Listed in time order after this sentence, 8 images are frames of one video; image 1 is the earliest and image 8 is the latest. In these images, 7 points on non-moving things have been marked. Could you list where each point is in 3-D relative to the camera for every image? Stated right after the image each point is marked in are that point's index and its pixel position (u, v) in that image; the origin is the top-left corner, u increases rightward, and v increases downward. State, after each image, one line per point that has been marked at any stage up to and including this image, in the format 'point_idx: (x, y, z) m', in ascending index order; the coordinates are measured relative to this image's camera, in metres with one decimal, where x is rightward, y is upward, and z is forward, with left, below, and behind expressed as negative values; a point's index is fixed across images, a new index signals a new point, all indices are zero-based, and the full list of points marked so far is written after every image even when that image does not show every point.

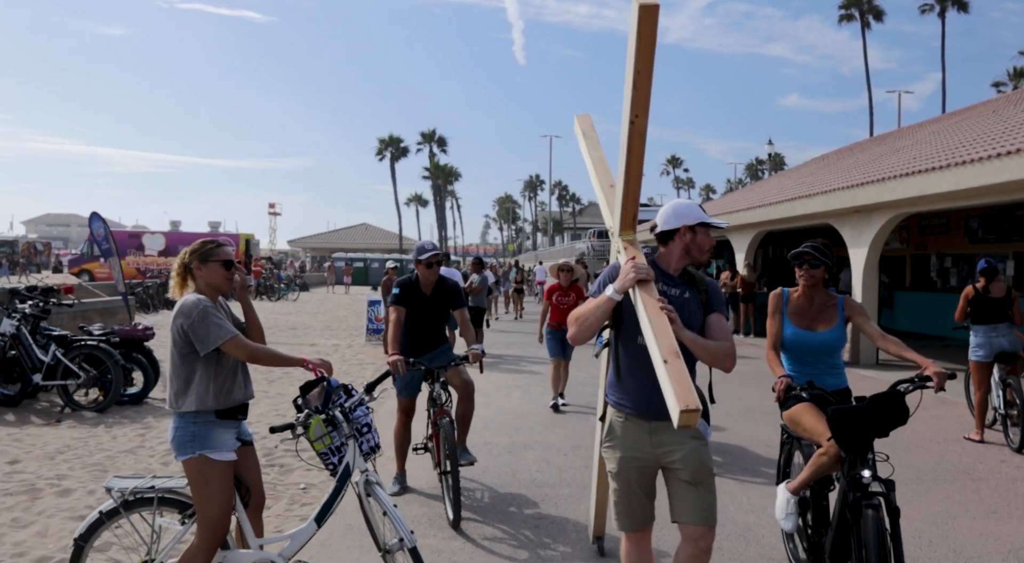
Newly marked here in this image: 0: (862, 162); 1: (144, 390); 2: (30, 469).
0: (+7.4, +2.5, +14.3) m
1: (-4.3, -1.3, +8.0) m
2: (-3.8, -1.5, +5.5) m
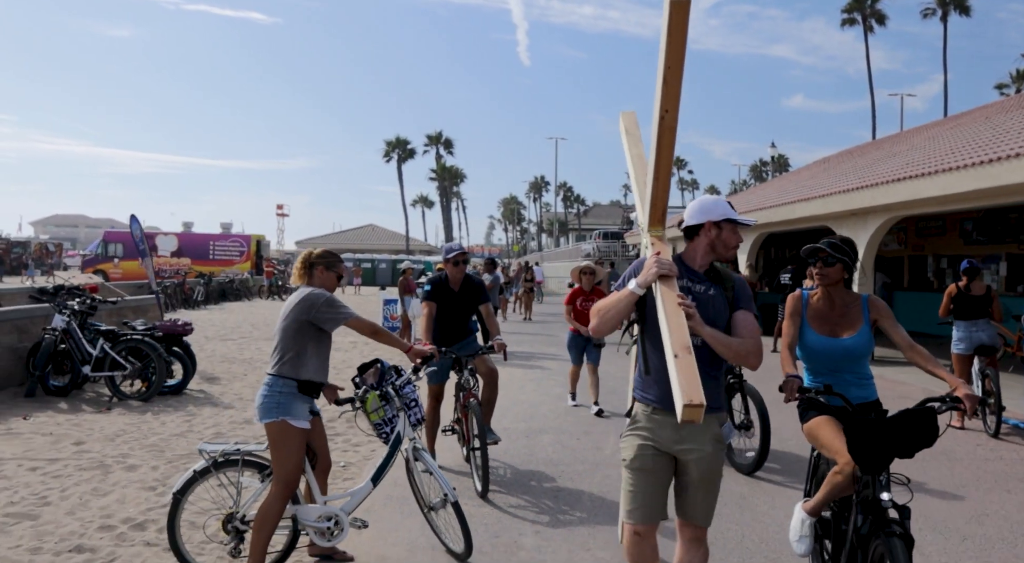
0: (+7.6, +2.5, +14.8) m
1: (-4.1, -1.2, +8.5) m
2: (-3.7, -1.5, +6.0) m
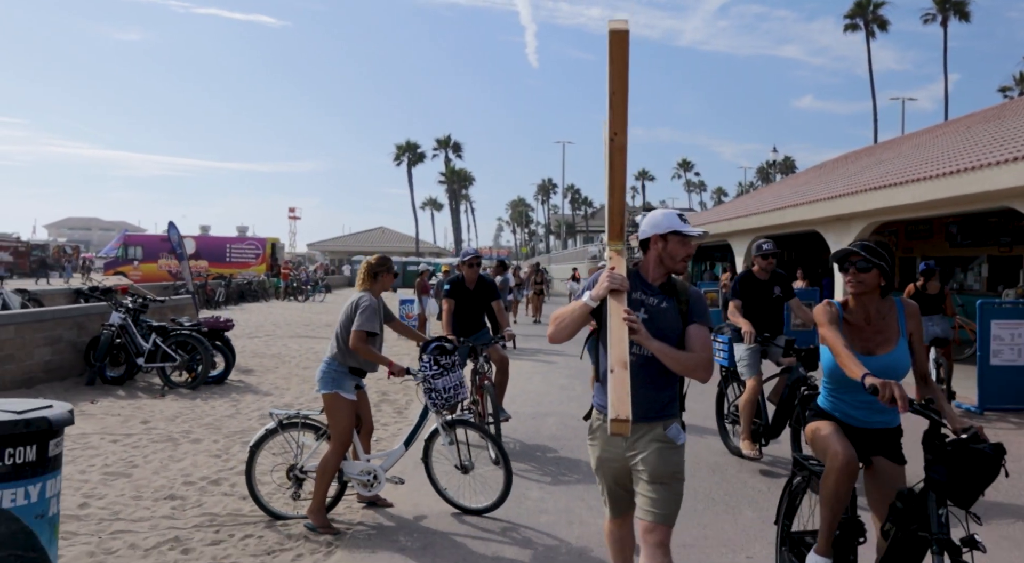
0: (+7.8, +2.5, +15.7) m
1: (-4.0, -1.3, +9.5) m
2: (-3.6, -1.5, +7.0) m
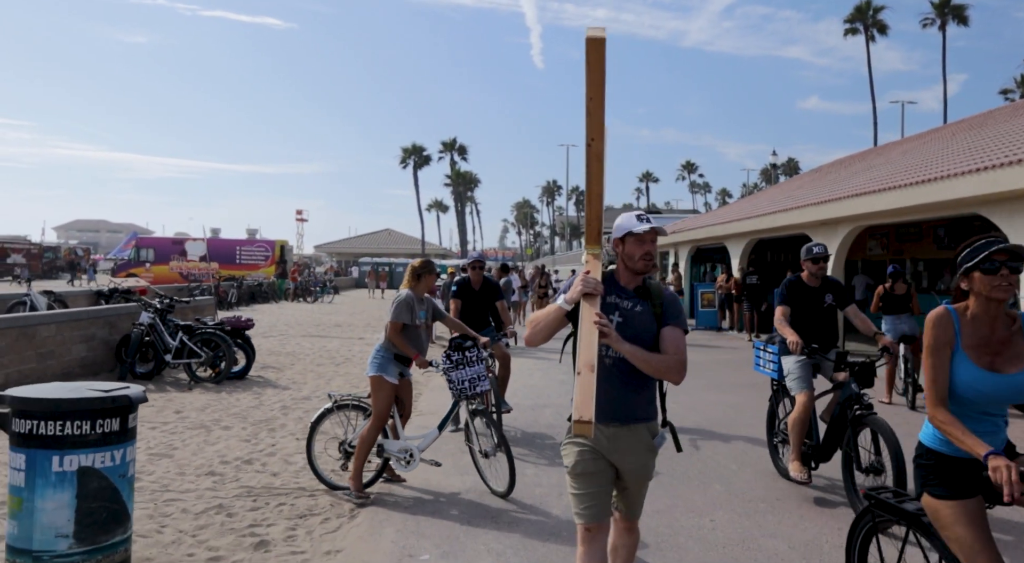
0: (+7.9, +2.5, +16.3) m
1: (-4.0, -1.3, +10.2) m
2: (-3.6, -1.5, +7.7) m
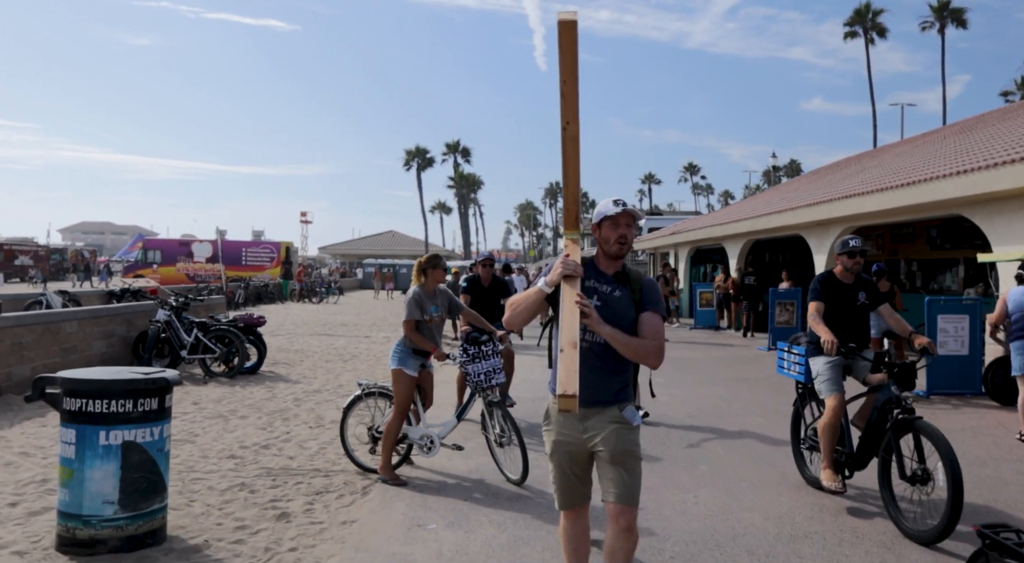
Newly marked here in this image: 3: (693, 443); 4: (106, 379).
0: (+7.9, +2.5, +16.6) m
1: (-3.9, -1.3, +10.6) m
2: (-3.6, -1.5, +8.1) m
3: (+1.8, -1.6, +6.8) m
4: (-2.3, -0.6, +3.9) m
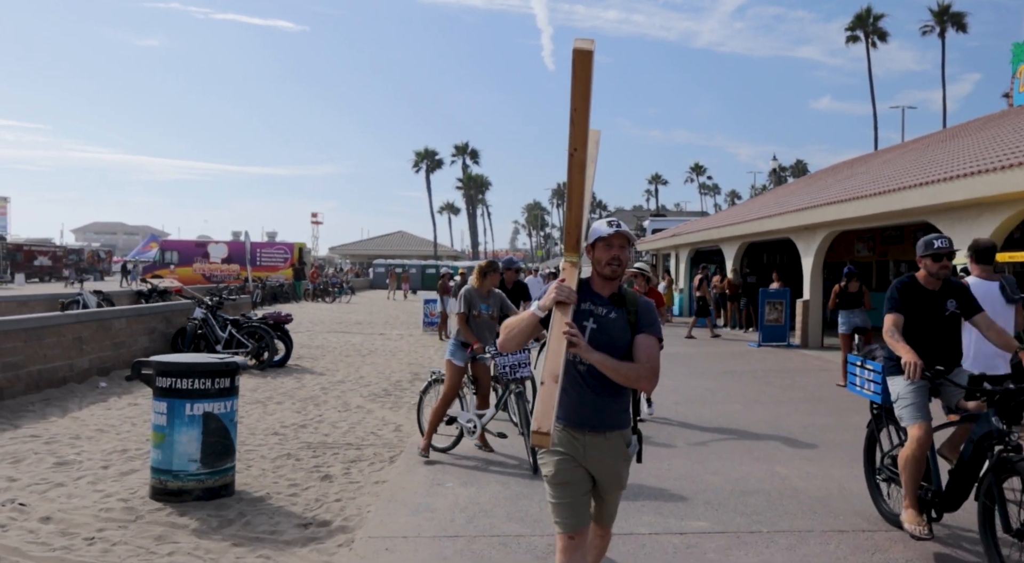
0: (+8.1, +2.5, +17.5) m
1: (-3.9, -1.3, +11.6) m
2: (-3.5, -1.5, +9.1) m
3: (+1.8, -1.6, +7.7) m
4: (-2.3, -0.6, +4.9) m
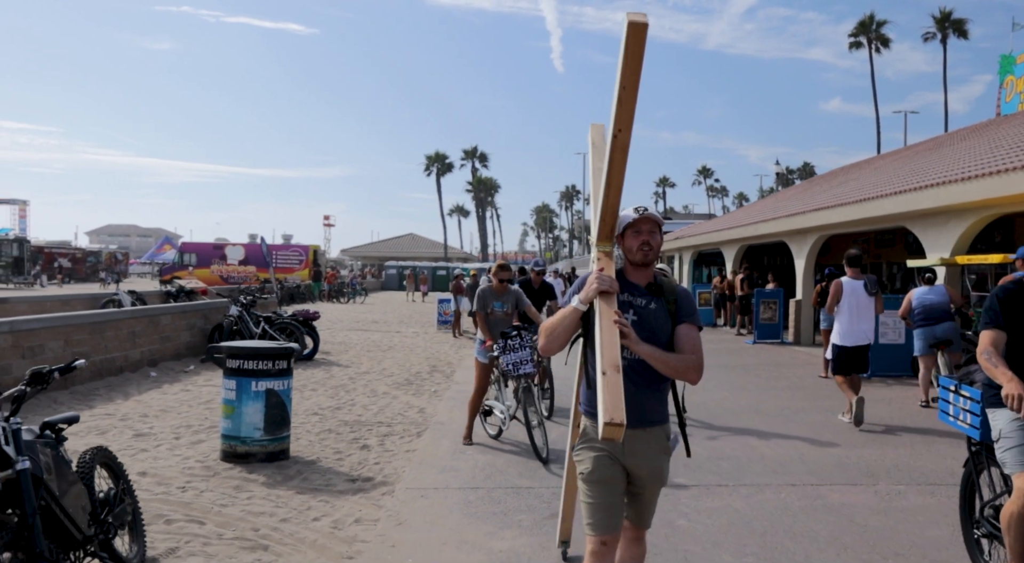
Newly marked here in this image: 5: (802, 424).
0: (+8.3, +2.4, +18.4) m
1: (-3.7, -1.3, +12.6) m
2: (-3.4, -1.5, +10.1) m
3: (+2.0, -1.6, +8.7) m
4: (-2.2, -0.6, +5.9) m
5: (+3.4, -1.7, +7.9) m
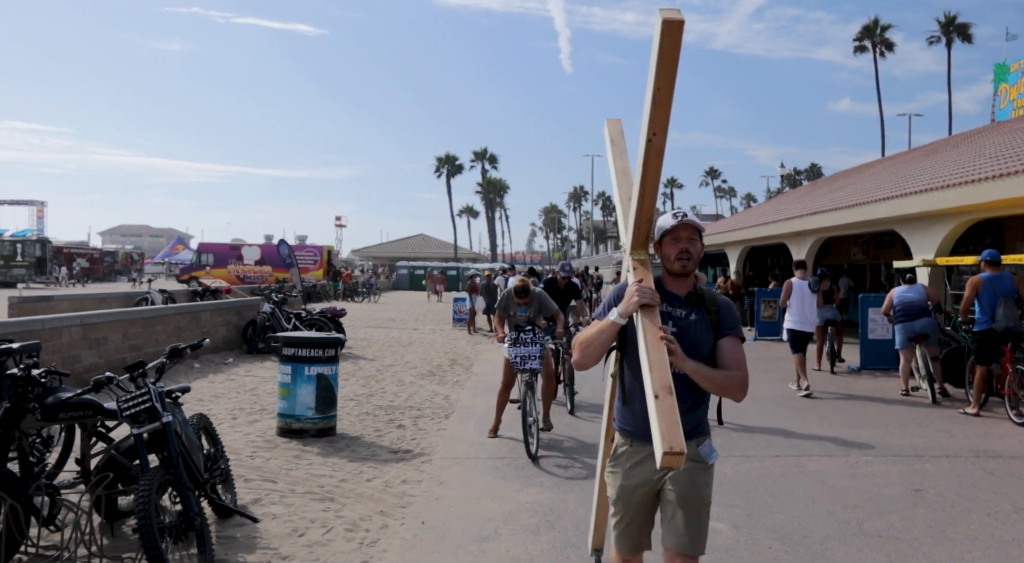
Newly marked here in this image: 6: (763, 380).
0: (+8.7, +2.4, +19.1) m
1: (-3.4, -1.3, +13.5) m
2: (-3.1, -1.5, +11.0) m
3: (+2.2, -1.6, +9.5) m
4: (-2.0, -0.6, +6.7) m
5: (+3.6, -1.6, +8.7) m
6: (+4.1, -1.6, +11.2) m
